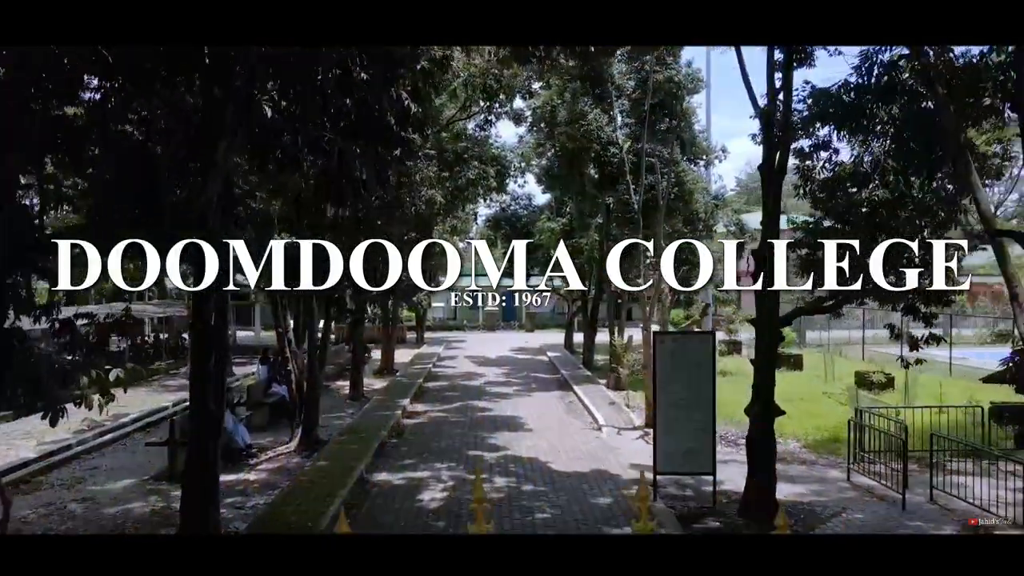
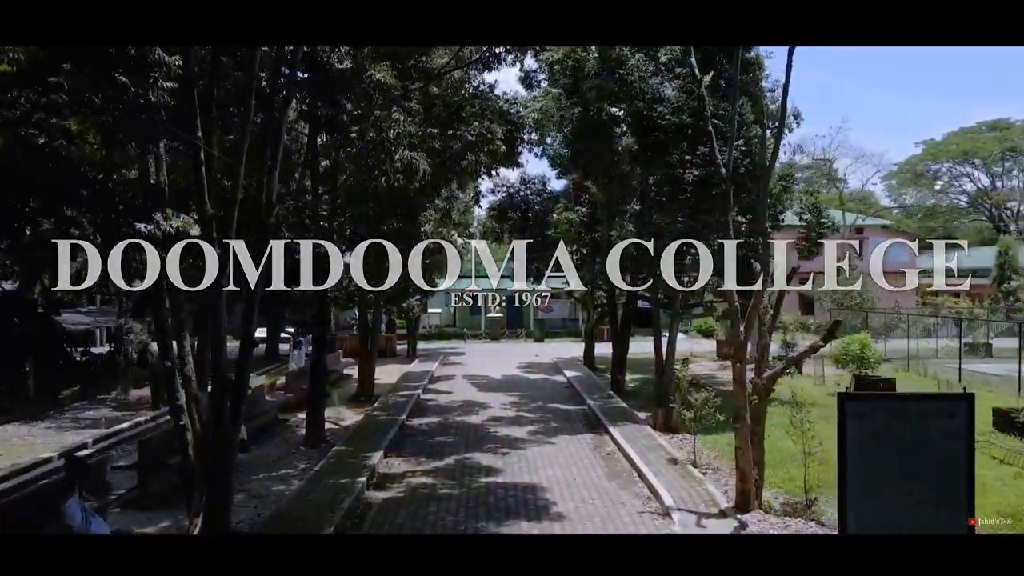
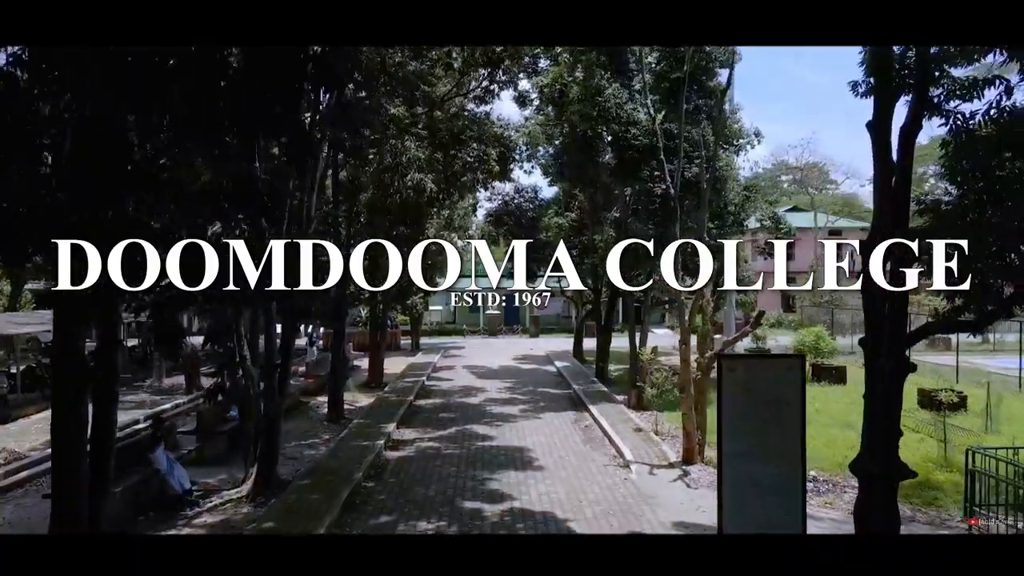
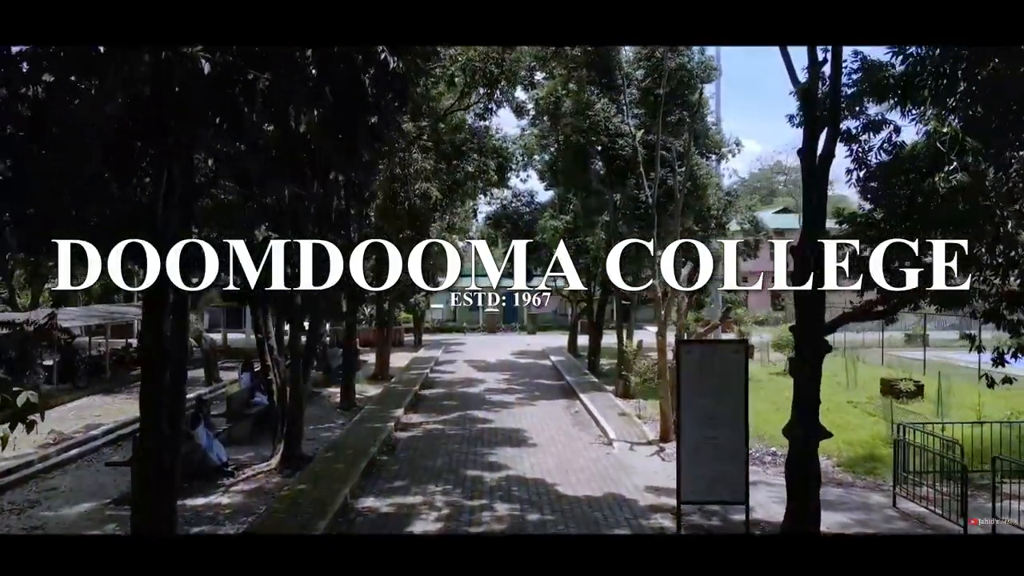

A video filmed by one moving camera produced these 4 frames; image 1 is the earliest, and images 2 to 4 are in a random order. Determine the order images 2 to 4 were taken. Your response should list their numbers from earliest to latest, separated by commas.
4, 3, 2
